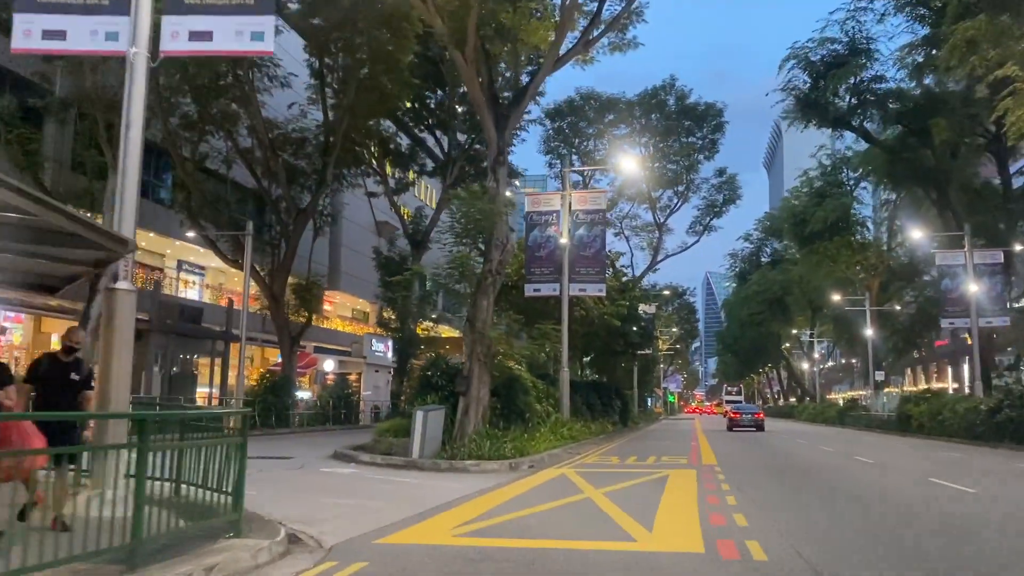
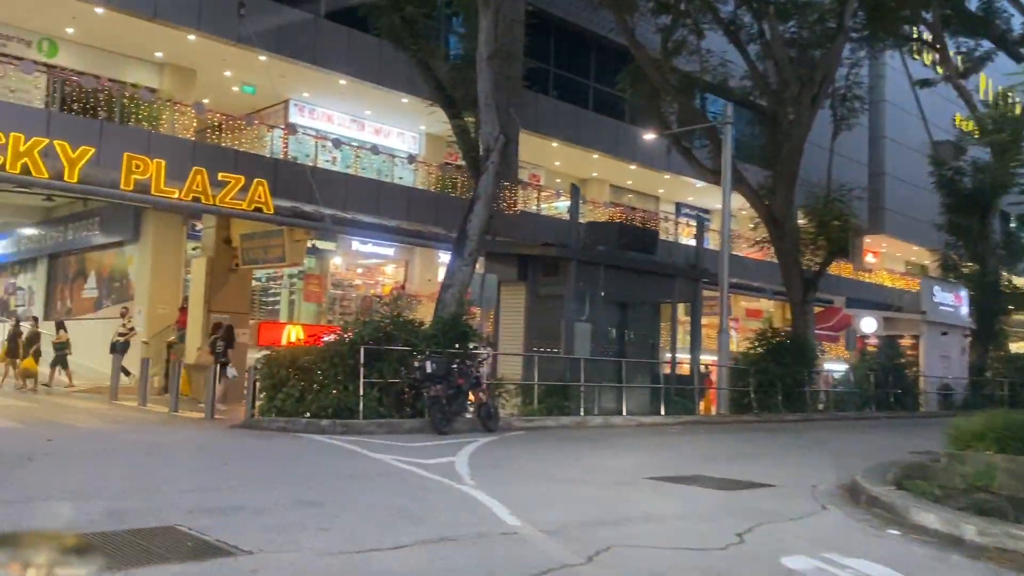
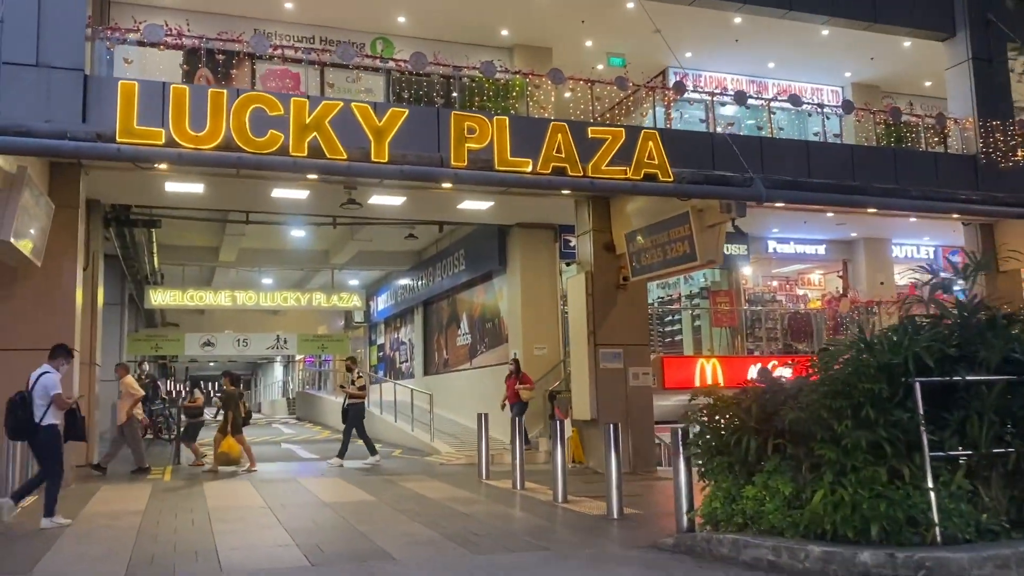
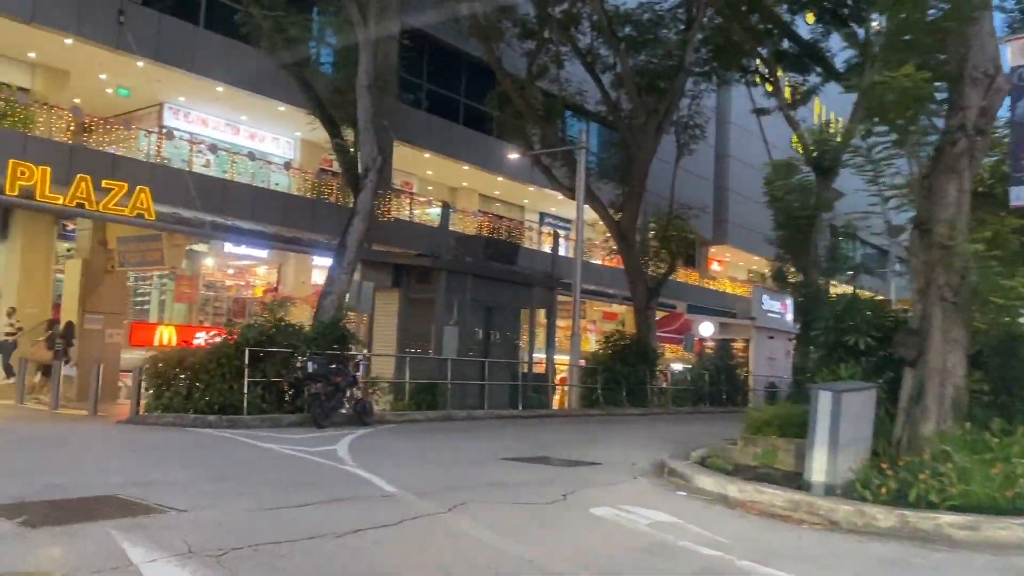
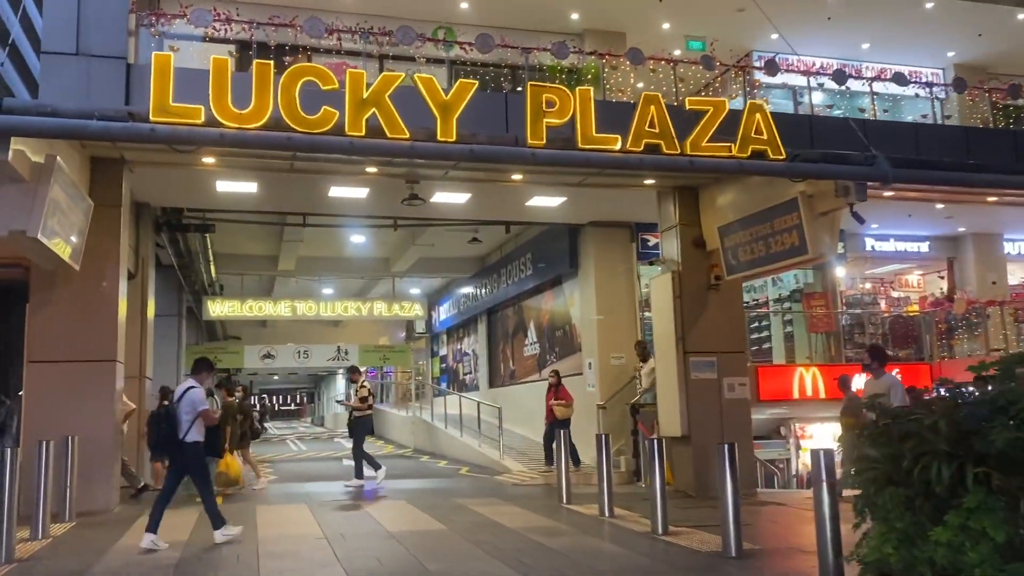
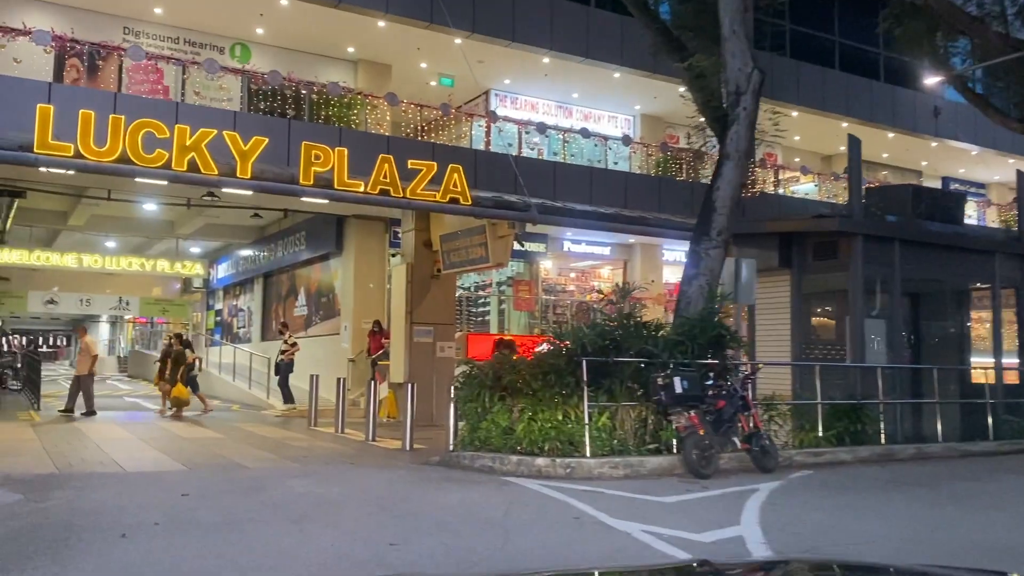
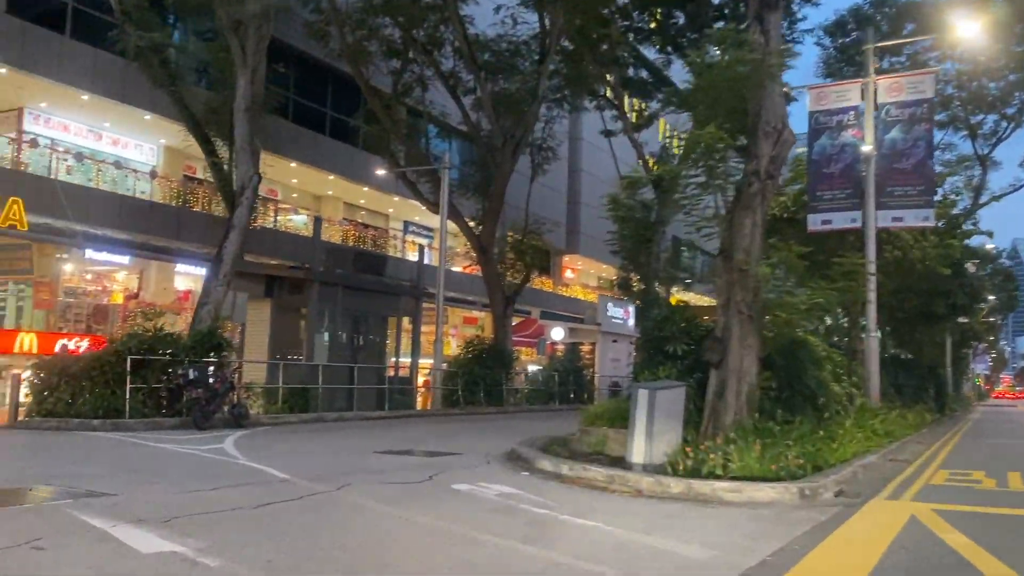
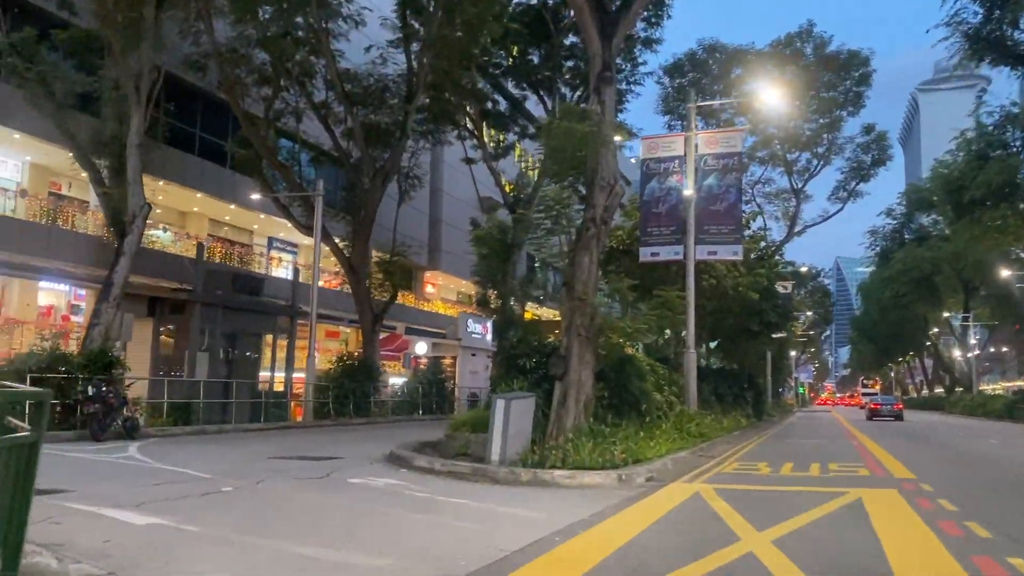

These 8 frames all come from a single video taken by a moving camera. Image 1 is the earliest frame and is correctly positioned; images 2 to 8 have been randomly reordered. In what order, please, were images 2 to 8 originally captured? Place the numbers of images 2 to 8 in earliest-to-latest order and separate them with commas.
8, 7, 4, 2, 6, 3, 5
